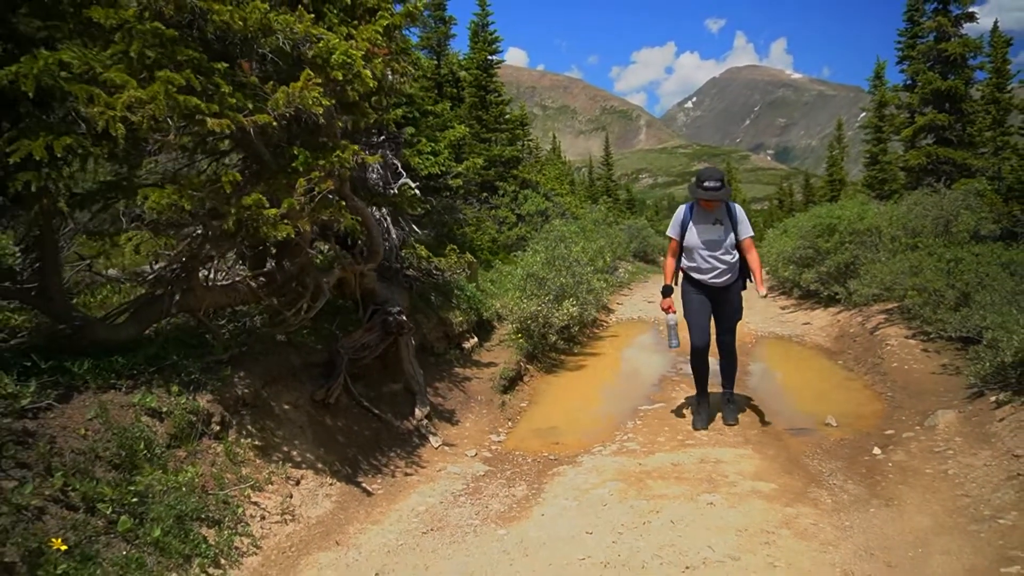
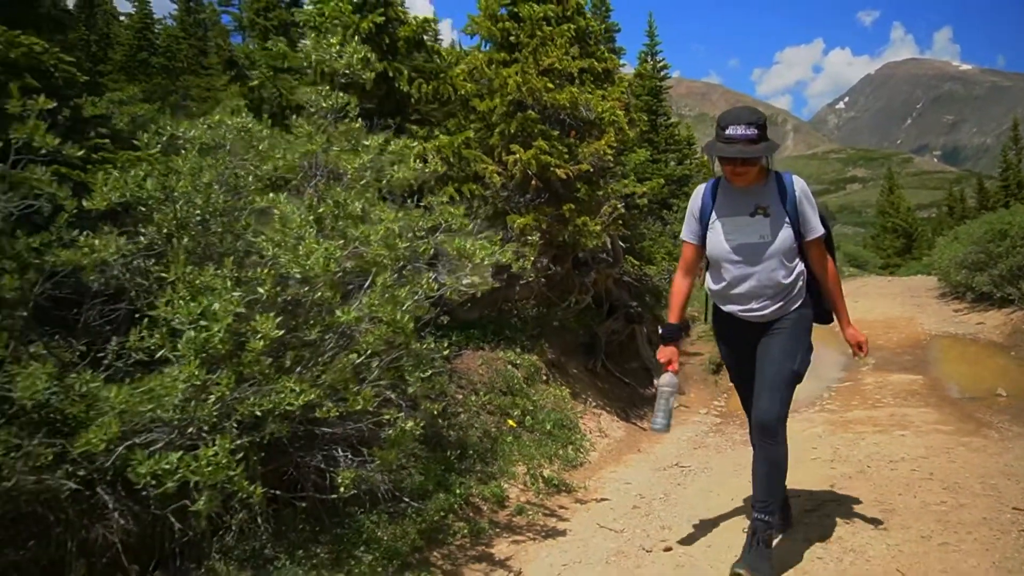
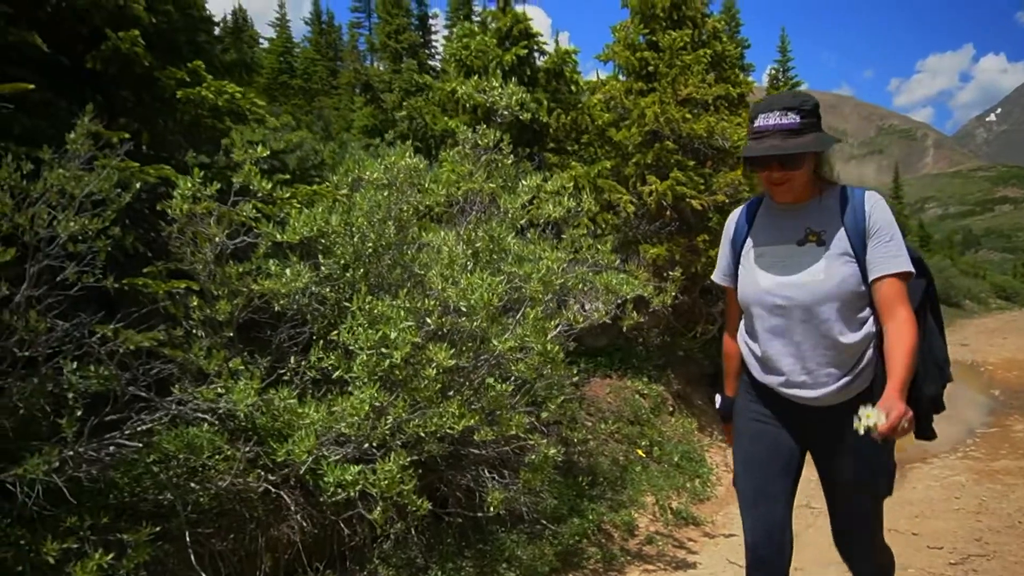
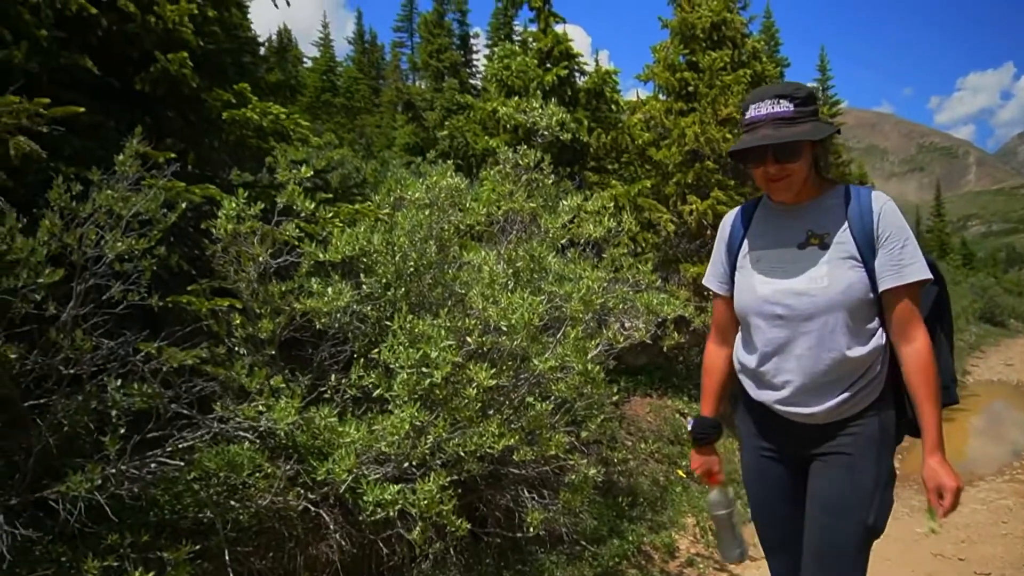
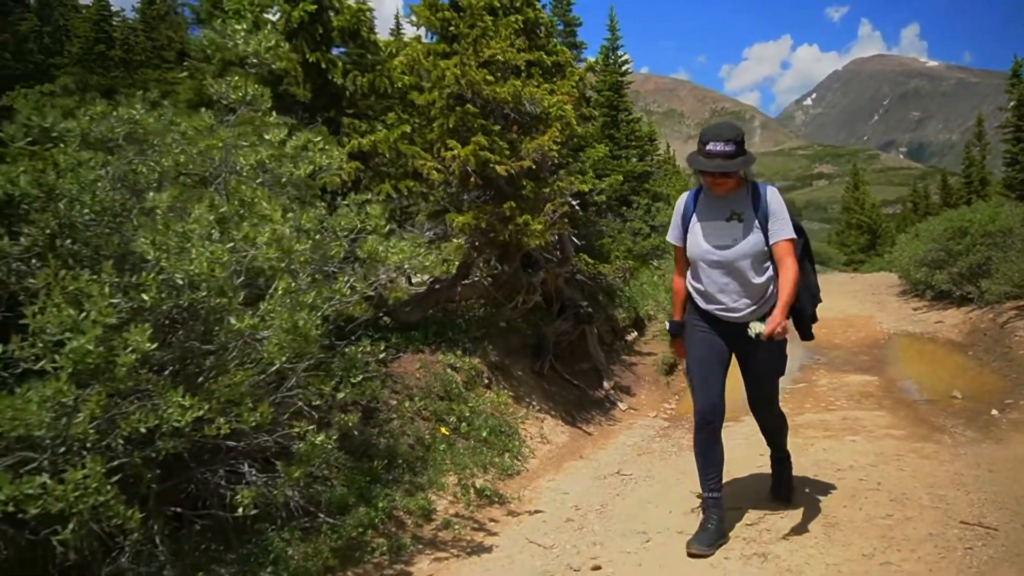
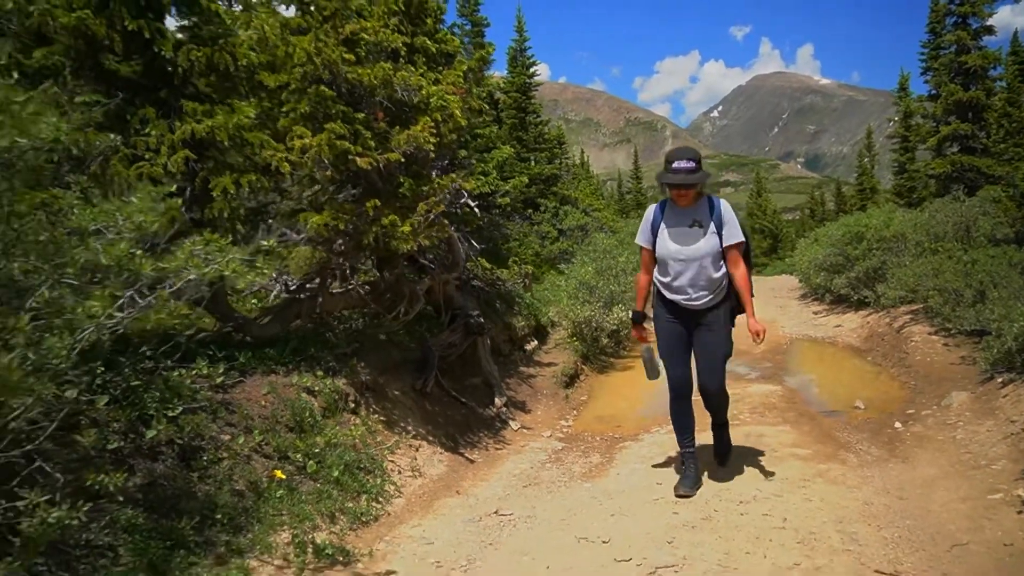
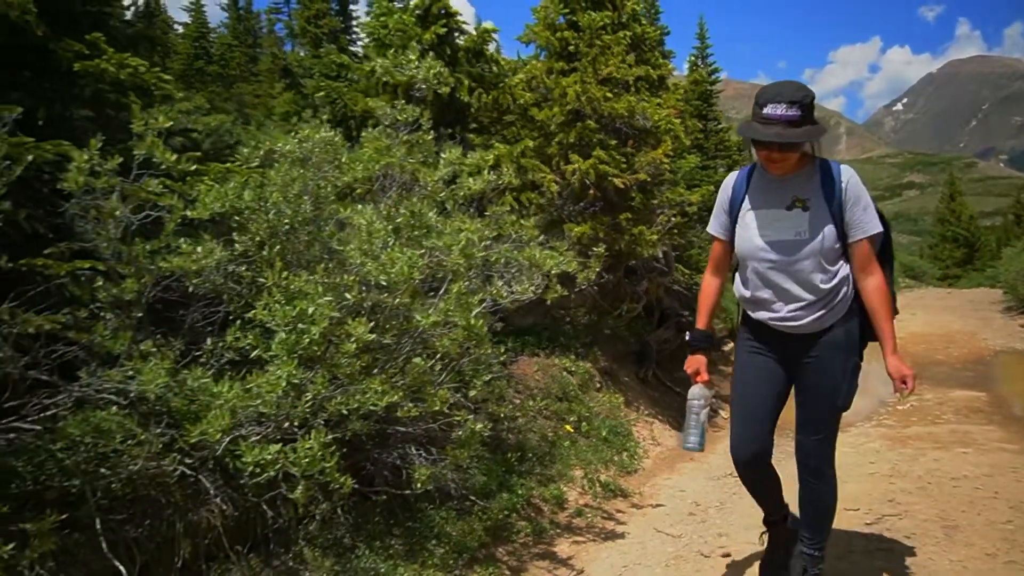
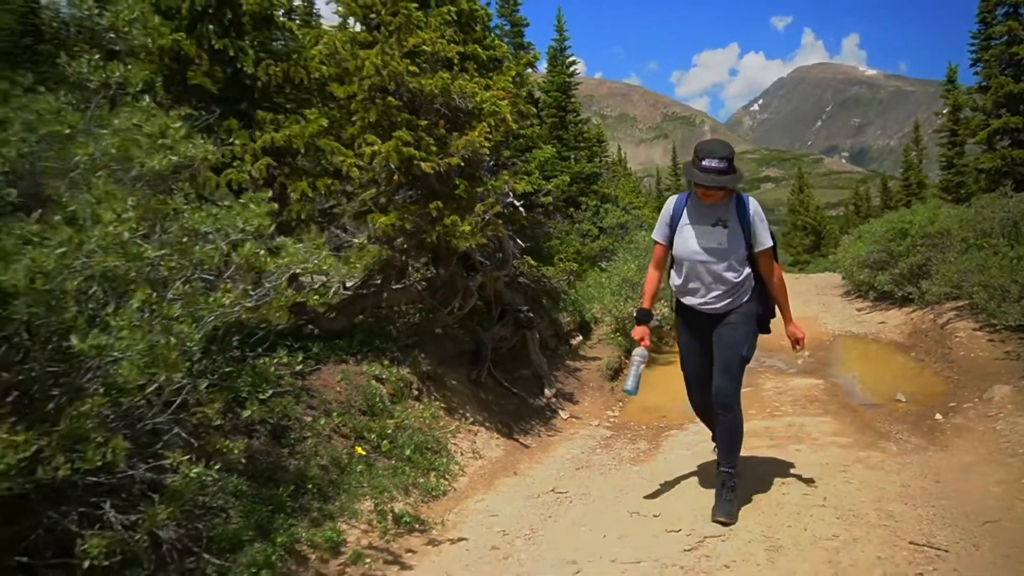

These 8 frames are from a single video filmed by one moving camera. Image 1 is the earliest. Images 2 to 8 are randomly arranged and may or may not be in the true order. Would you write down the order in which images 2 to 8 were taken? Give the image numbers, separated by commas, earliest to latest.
6, 8, 5, 2, 7, 3, 4
